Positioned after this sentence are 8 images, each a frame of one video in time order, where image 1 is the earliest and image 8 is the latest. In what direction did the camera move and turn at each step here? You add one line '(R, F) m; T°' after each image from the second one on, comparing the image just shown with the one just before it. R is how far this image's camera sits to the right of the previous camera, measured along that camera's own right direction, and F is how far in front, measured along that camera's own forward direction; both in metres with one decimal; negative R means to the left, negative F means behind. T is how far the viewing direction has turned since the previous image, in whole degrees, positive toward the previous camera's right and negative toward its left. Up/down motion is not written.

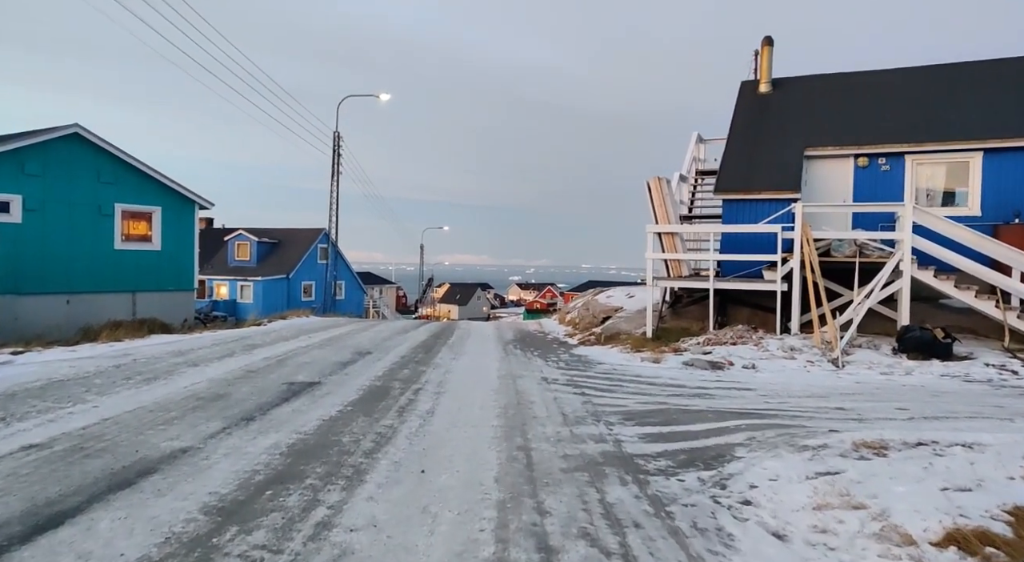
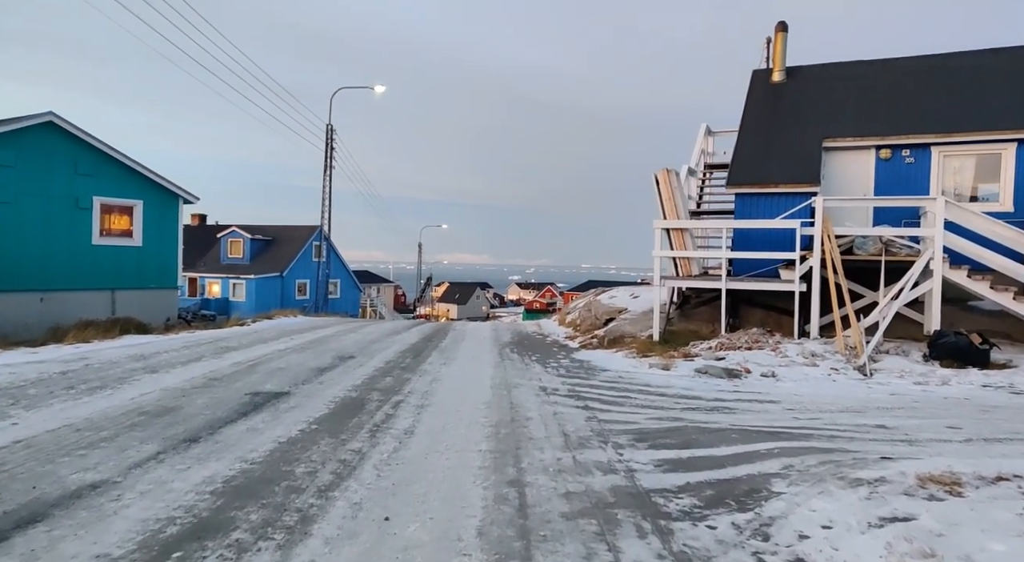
(+0.1, +1.0) m; 0°
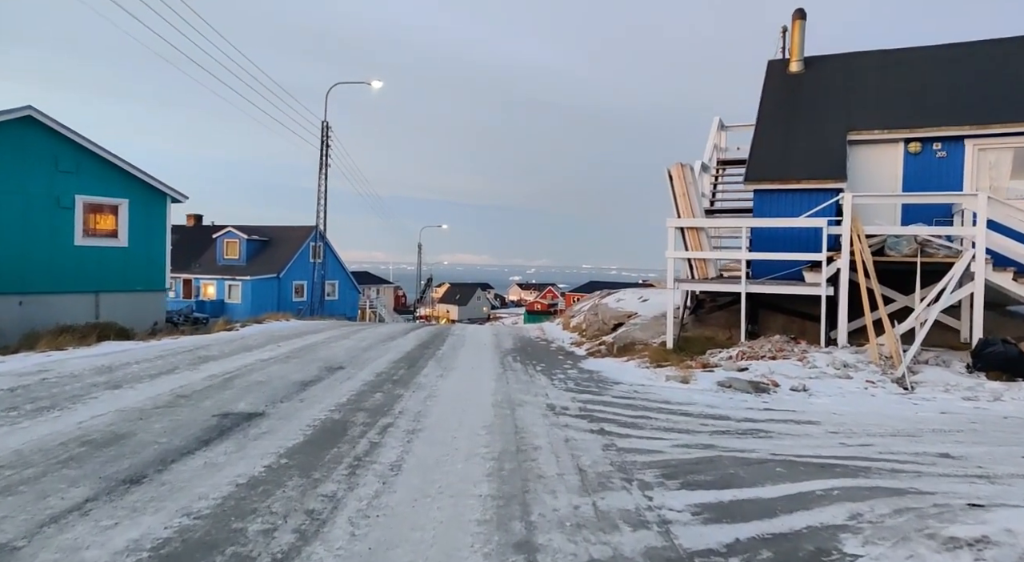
(0.0, +0.9) m; 0°
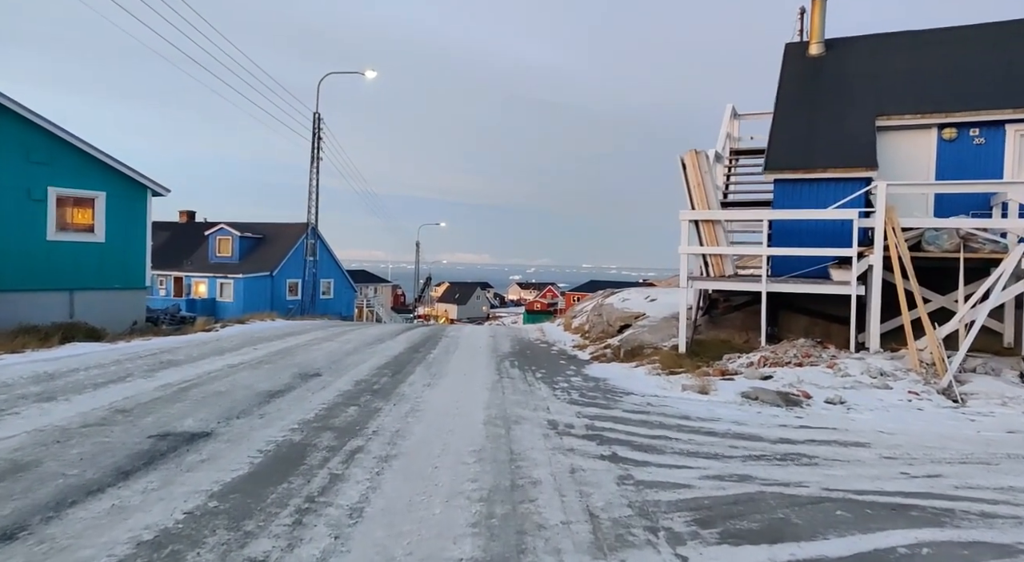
(0.0, +1.1) m; 0°
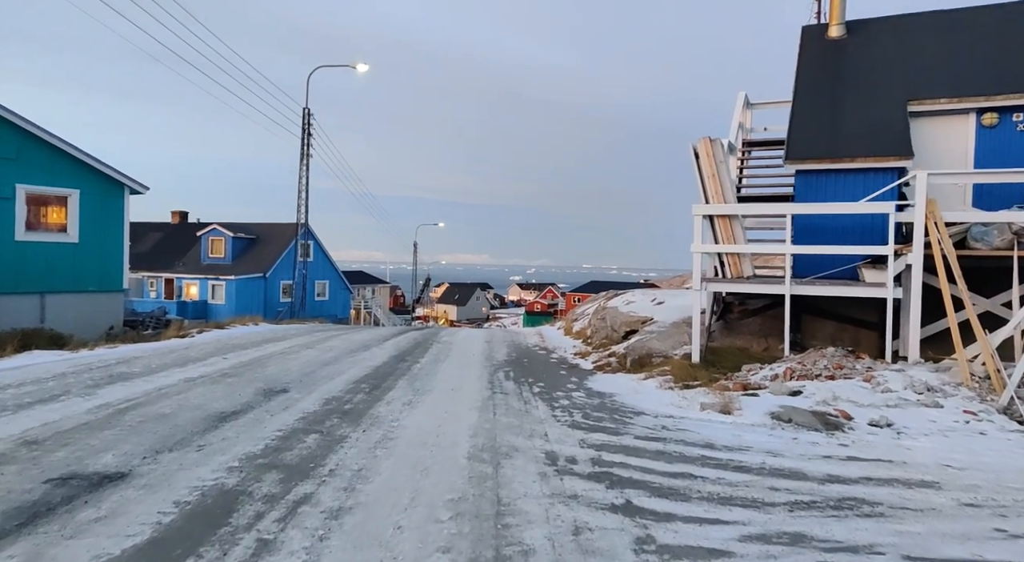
(+0.1, +1.1) m; 0°
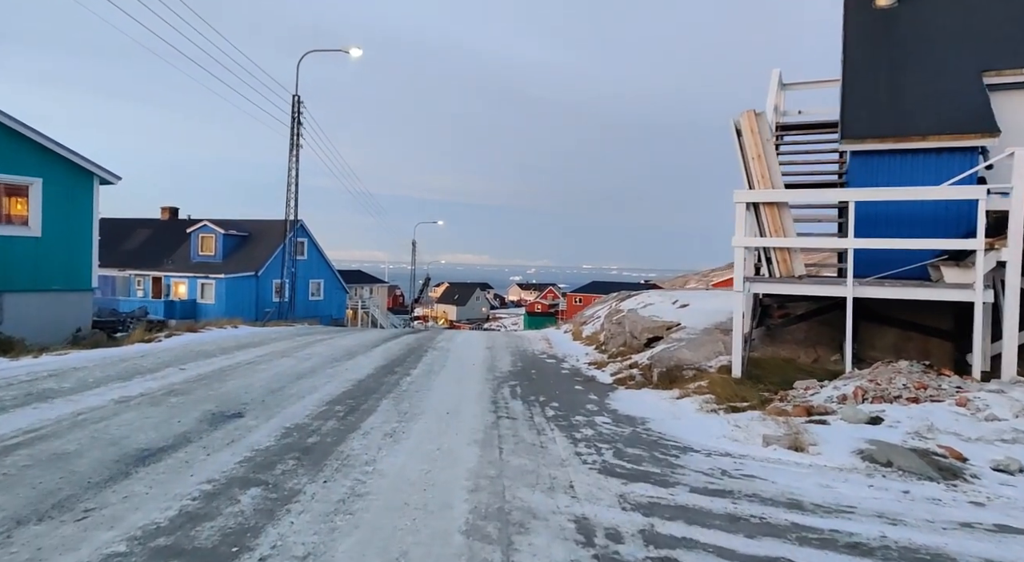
(-0.1, +1.6) m; 0°
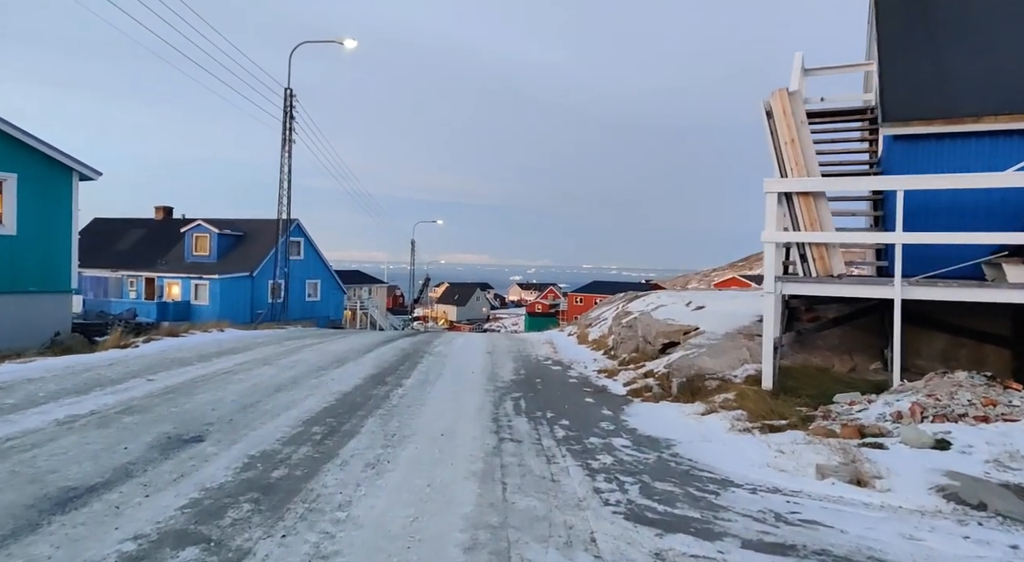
(0.0, +0.9) m; 0°
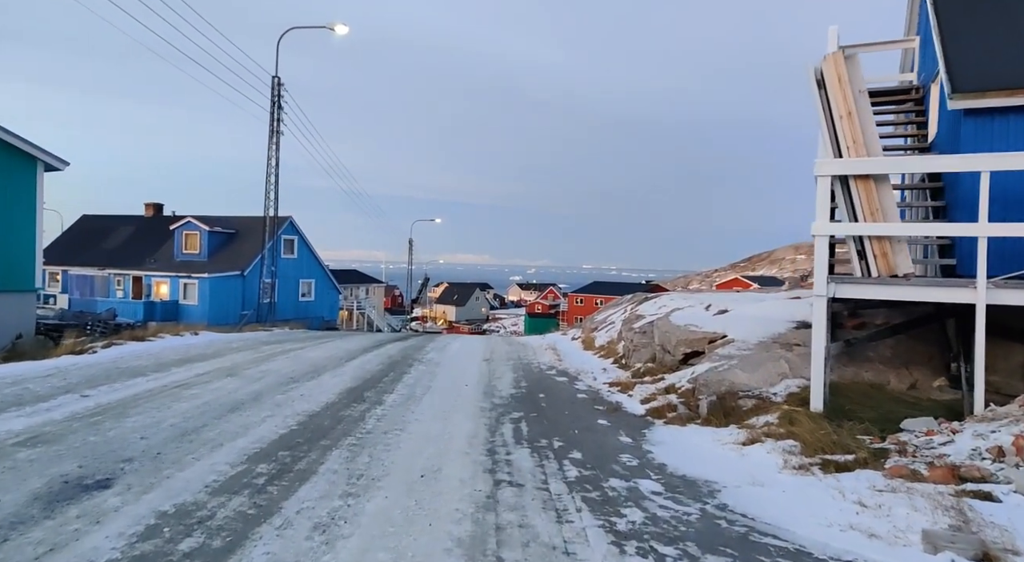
(0.0, +1.3) m; 0°
